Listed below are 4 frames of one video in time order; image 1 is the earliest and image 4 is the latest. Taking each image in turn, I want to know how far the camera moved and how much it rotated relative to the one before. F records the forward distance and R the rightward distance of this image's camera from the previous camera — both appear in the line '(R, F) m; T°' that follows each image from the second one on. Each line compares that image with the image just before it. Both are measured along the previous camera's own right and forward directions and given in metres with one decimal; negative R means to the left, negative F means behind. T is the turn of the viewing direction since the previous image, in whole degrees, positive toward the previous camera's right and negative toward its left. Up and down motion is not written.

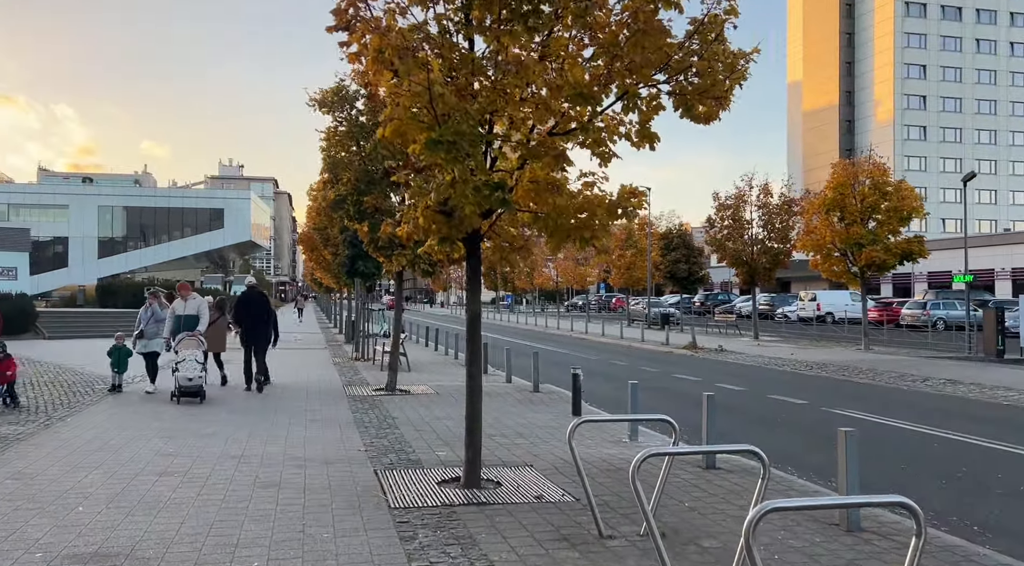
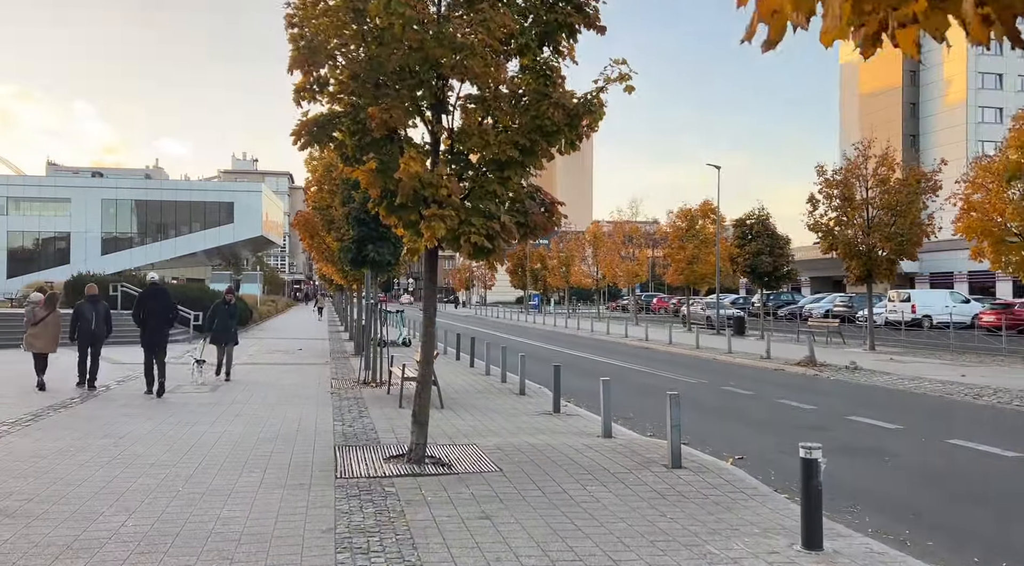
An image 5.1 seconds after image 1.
(-1.0, +6.1) m; -1°
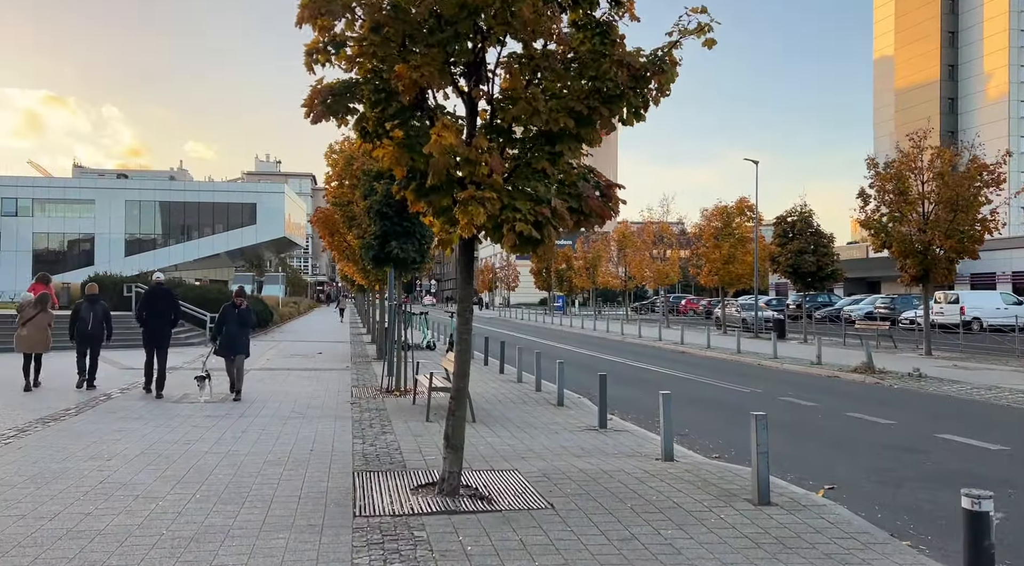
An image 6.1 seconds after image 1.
(-0.3, +1.3) m; -2°
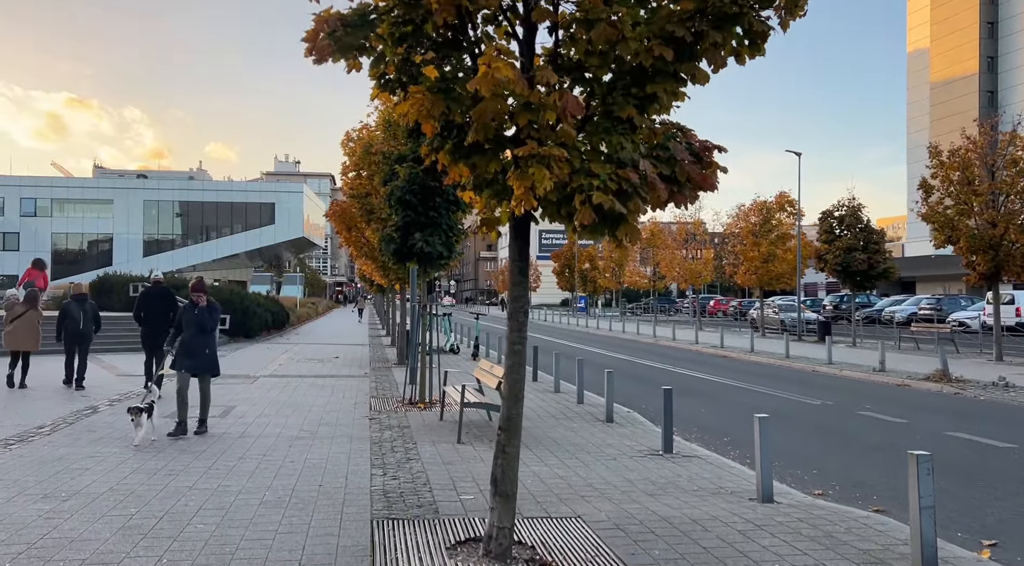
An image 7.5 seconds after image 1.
(-0.3, +1.7) m; -1°
